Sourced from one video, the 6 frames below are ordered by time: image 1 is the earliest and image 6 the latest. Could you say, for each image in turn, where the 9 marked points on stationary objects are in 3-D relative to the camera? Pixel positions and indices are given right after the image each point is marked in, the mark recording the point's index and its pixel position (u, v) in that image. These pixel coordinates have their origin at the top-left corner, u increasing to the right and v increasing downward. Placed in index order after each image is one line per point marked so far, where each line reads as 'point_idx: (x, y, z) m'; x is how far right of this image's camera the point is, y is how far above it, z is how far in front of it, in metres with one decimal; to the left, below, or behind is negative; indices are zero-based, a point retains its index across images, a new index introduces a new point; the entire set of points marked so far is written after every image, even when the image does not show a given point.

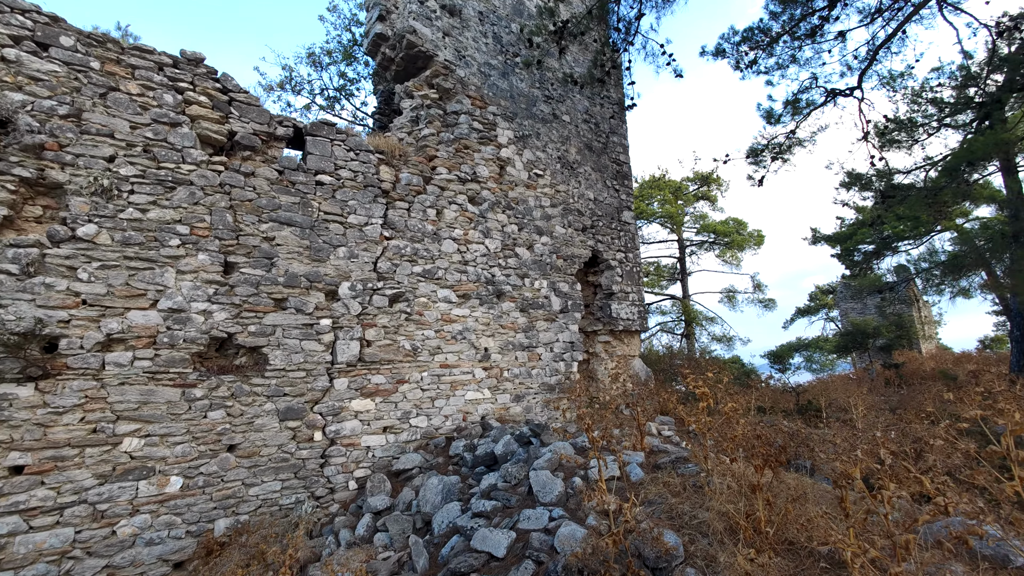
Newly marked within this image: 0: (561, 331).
0: (+0.6, -0.5, +5.3) m
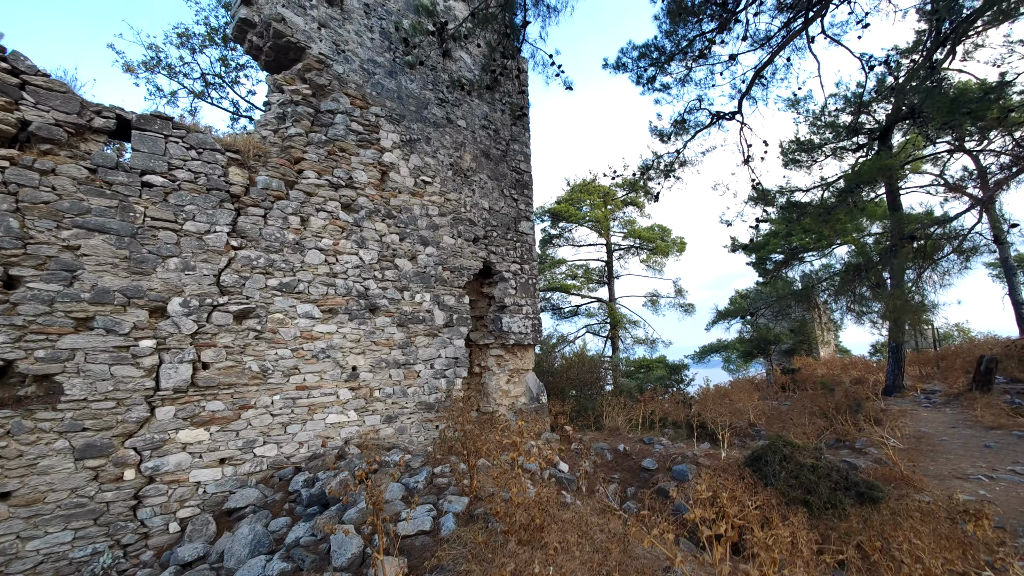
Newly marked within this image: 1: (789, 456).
0: (-0.7, -0.6, +5.1) m
1: (+1.9, -1.2, +3.4) m
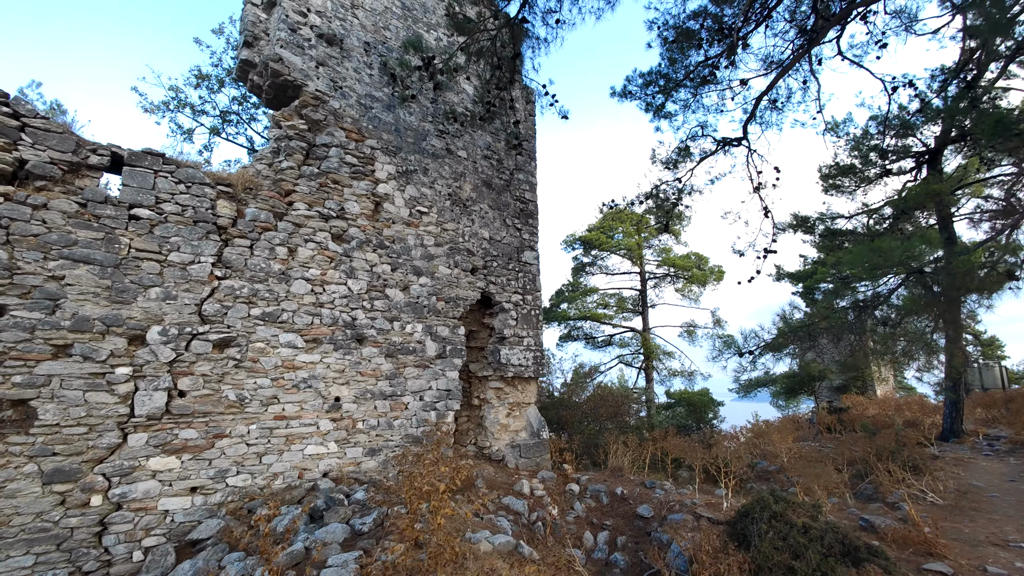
0: (-0.8, -1.0, +5.0) m
1: (+1.7, -1.5, +3.1) m
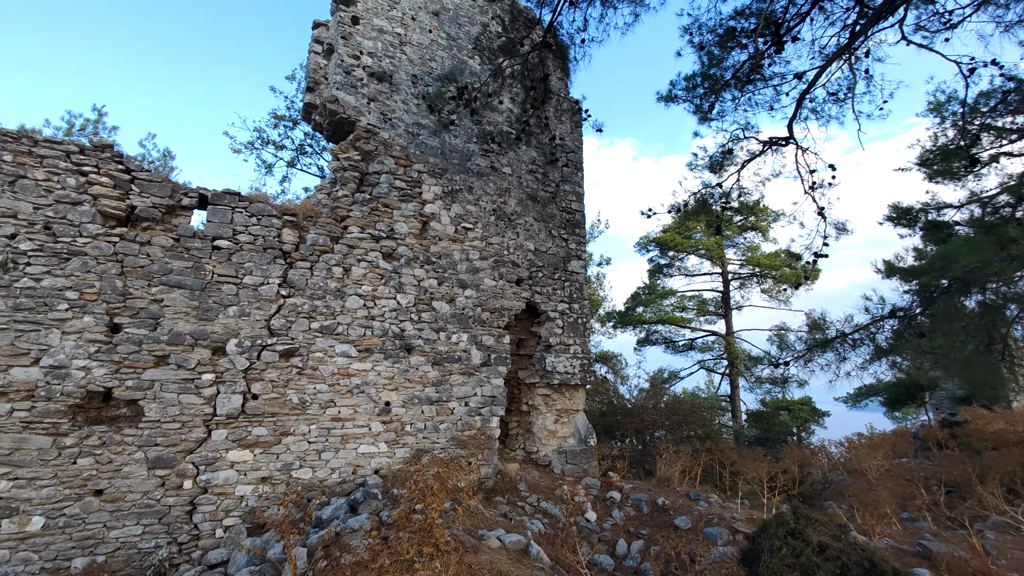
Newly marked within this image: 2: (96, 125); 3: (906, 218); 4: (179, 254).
0: (-0.4, -1.1, +5.3) m
1: (+1.8, -1.5, +2.9) m
2: (-12.4, +4.6, +13.8) m
3: (+7.9, +1.4, +9.5) m
4: (-2.9, +0.3, +4.1) m
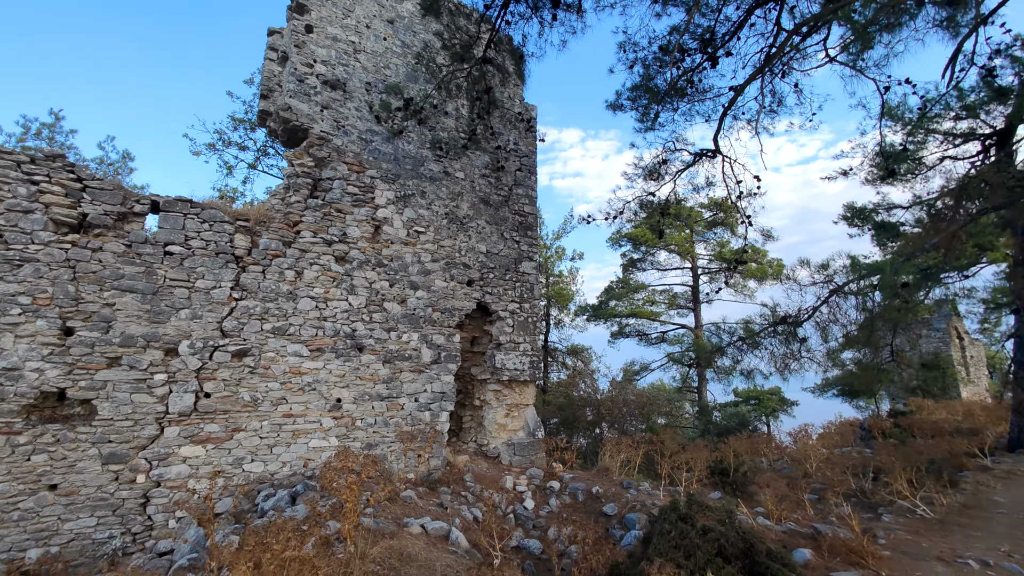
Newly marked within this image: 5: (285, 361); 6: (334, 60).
0: (-1.0, -1.1, +5.6) m
1: (+1.2, -1.6, +3.3) m
2: (-13.2, +4.8, +13.6) m
3: (+7.2, +1.4, +10.0) m
4: (-3.5, +0.3, +4.3) m
5: (-2.3, -0.8, +4.8) m
6: (-2.1, +2.7, +5.6) m
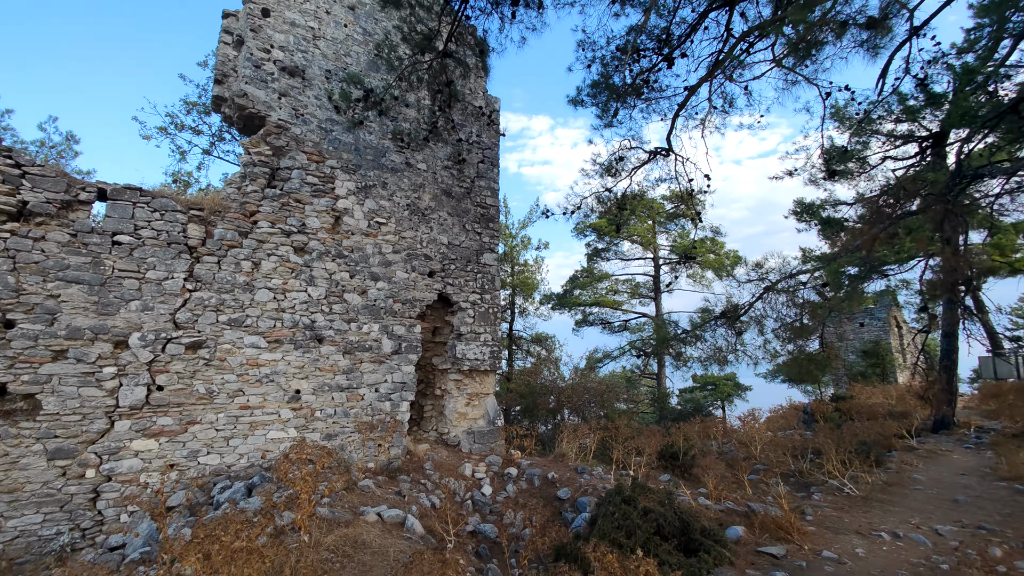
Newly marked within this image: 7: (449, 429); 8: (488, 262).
0: (-1.5, -1.0, +5.6) m
1: (+0.9, -1.6, +3.5) m
2: (-14.1, +5.2, +12.7) m
3: (+6.4, +1.6, +10.5) m
4: (-3.8, +0.3, +4.1) m
5: (-2.8, -0.7, +4.8) m
6: (-2.6, +2.8, +5.5) m
7: (-0.8, -1.8, +6.2) m
8: (-0.3, +0.4, +6.7) m
